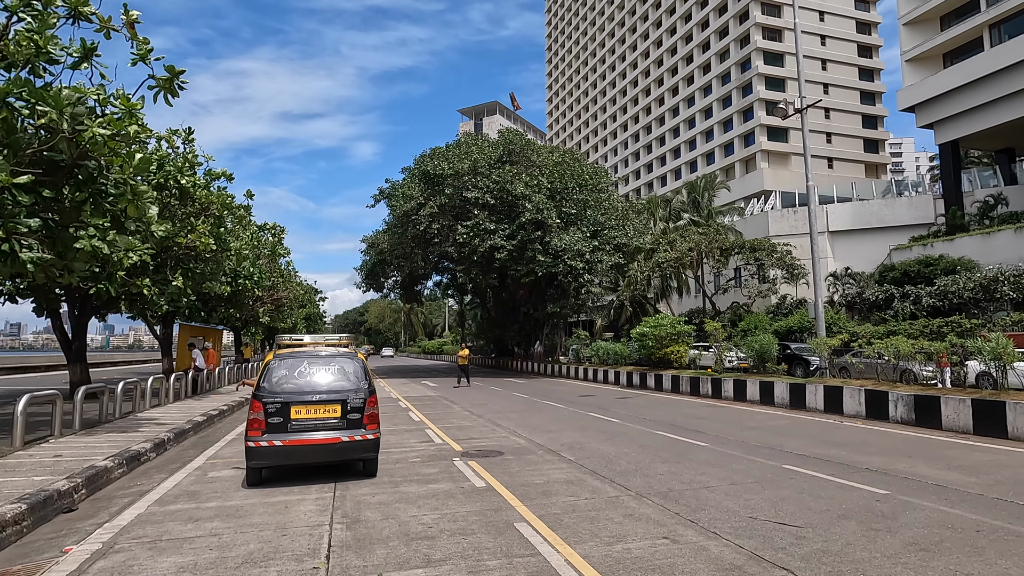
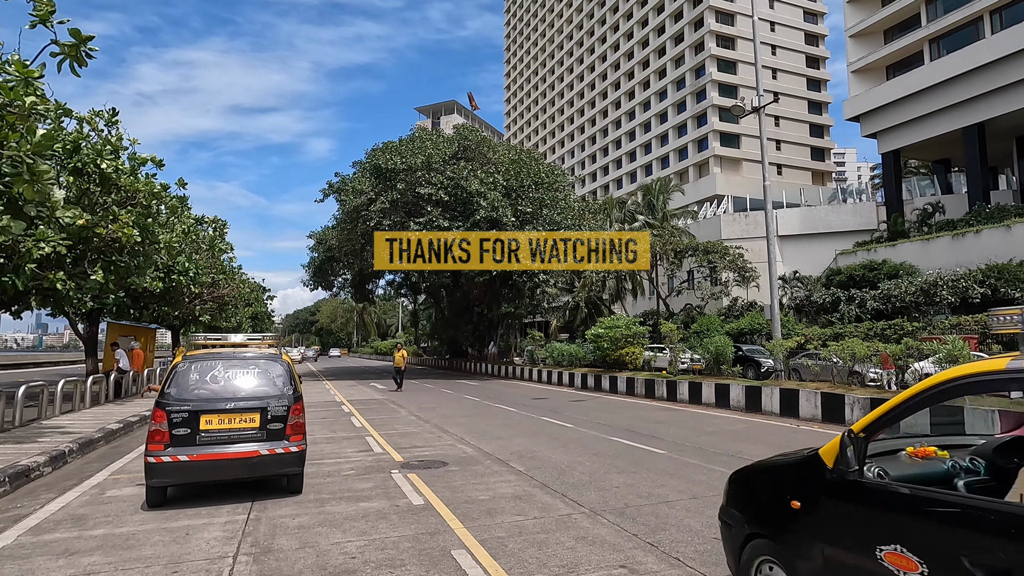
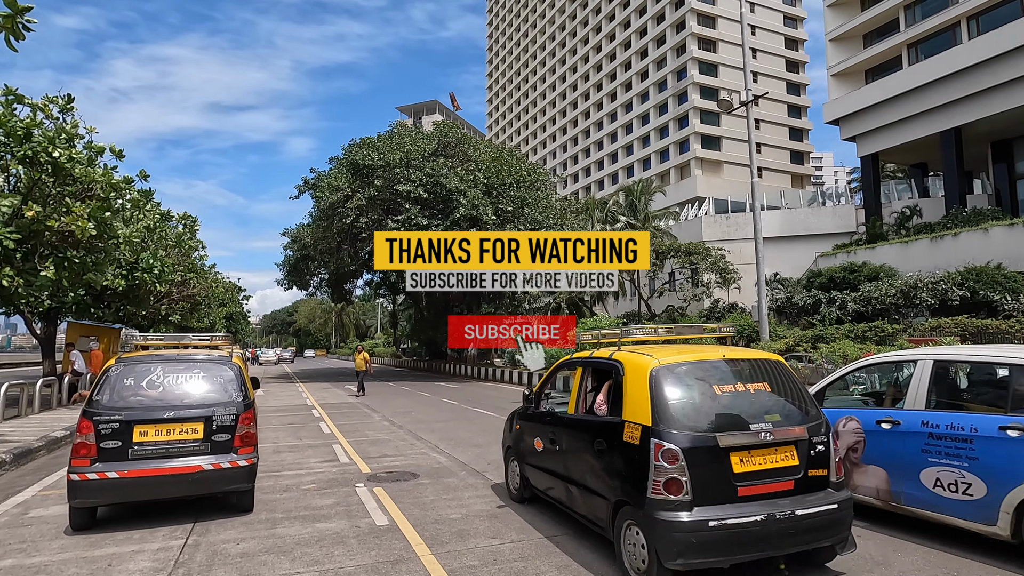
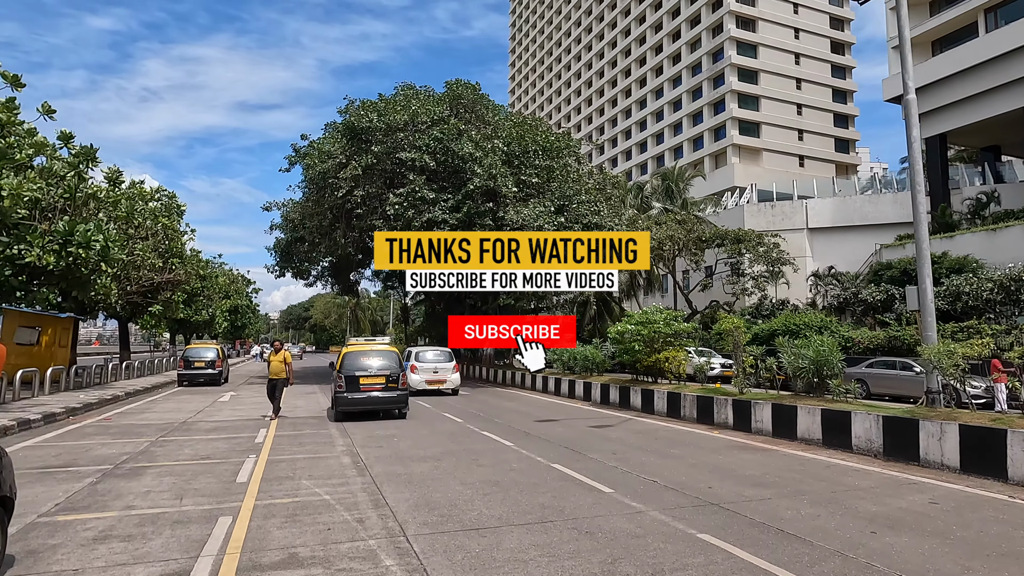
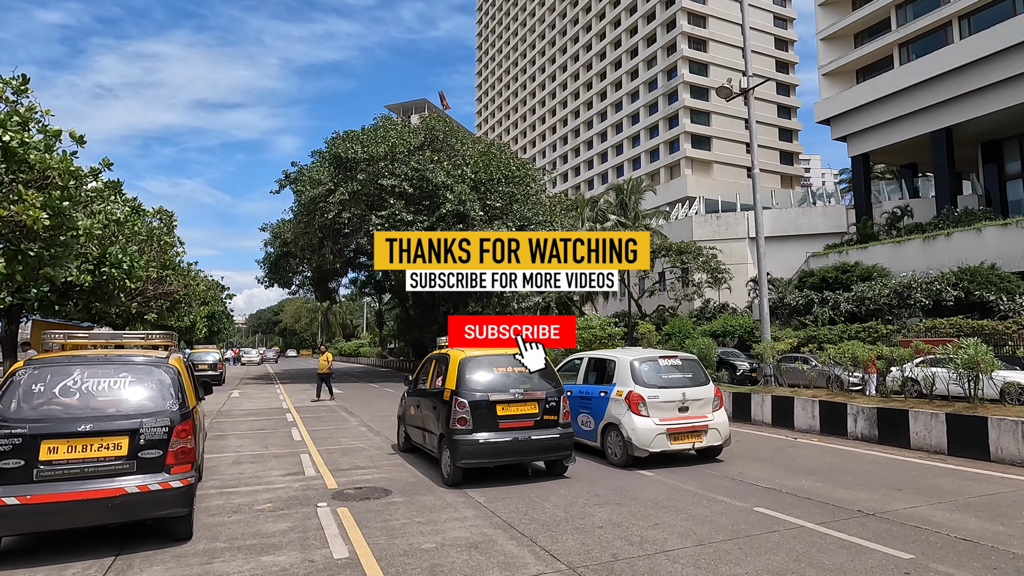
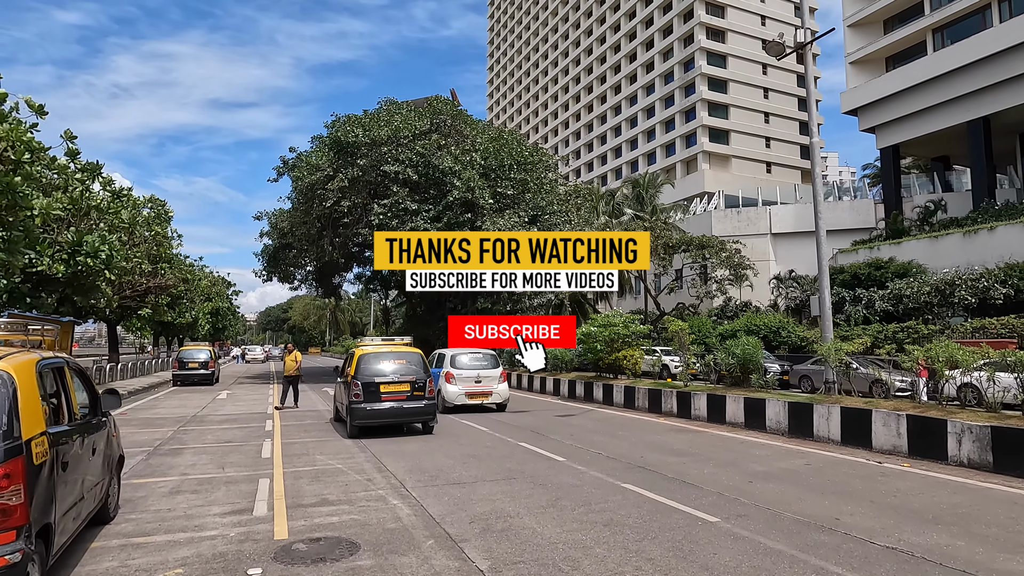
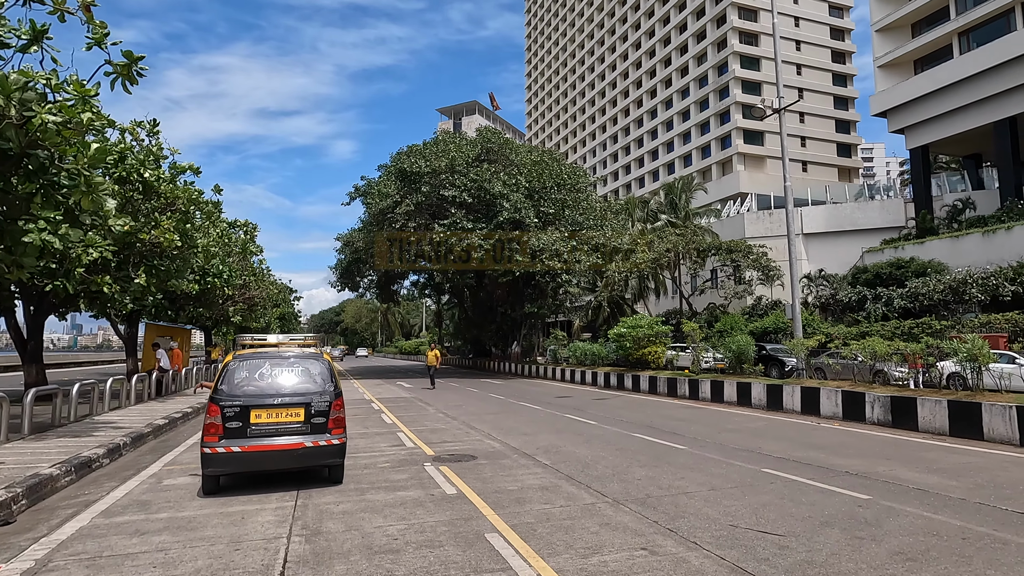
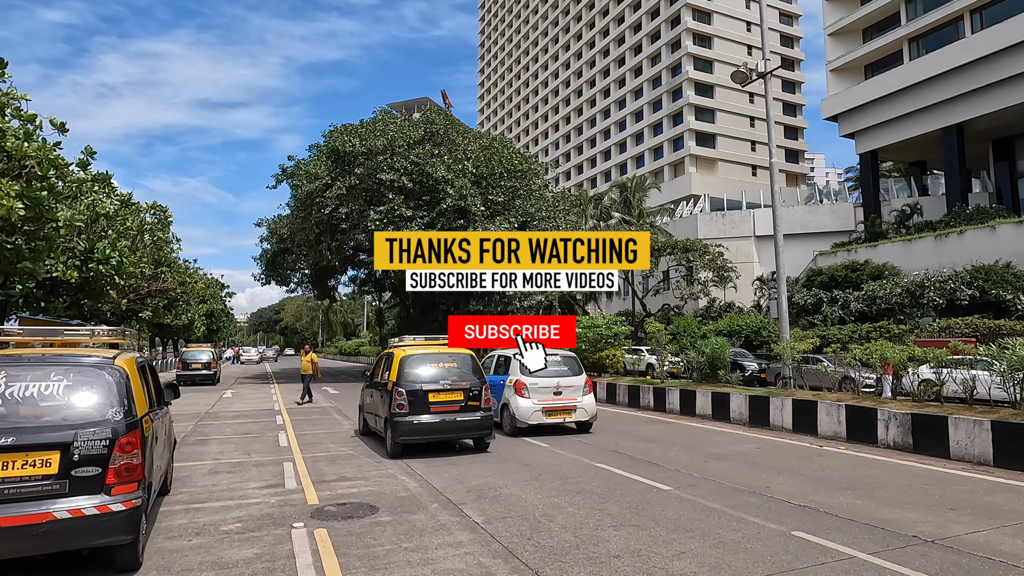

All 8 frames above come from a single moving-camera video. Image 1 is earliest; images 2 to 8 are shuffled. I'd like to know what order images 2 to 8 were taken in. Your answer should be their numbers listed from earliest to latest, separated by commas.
7, 2, 3, 5, 8, 6, 4
